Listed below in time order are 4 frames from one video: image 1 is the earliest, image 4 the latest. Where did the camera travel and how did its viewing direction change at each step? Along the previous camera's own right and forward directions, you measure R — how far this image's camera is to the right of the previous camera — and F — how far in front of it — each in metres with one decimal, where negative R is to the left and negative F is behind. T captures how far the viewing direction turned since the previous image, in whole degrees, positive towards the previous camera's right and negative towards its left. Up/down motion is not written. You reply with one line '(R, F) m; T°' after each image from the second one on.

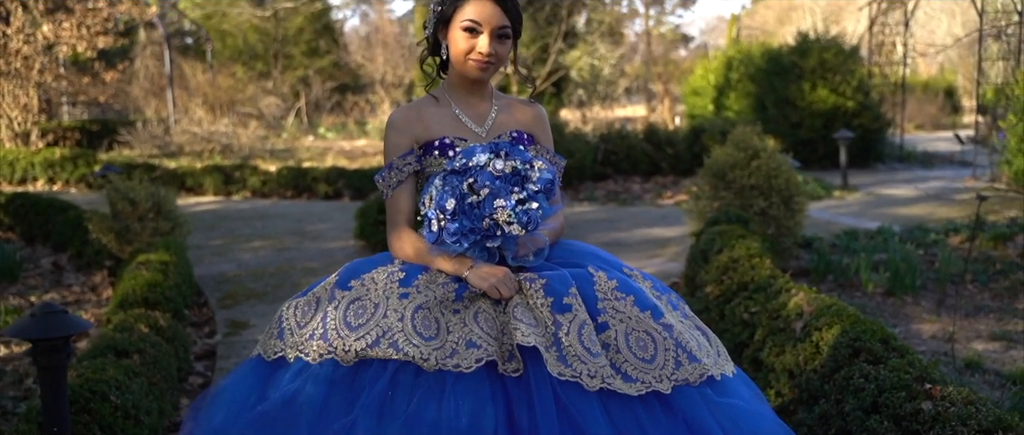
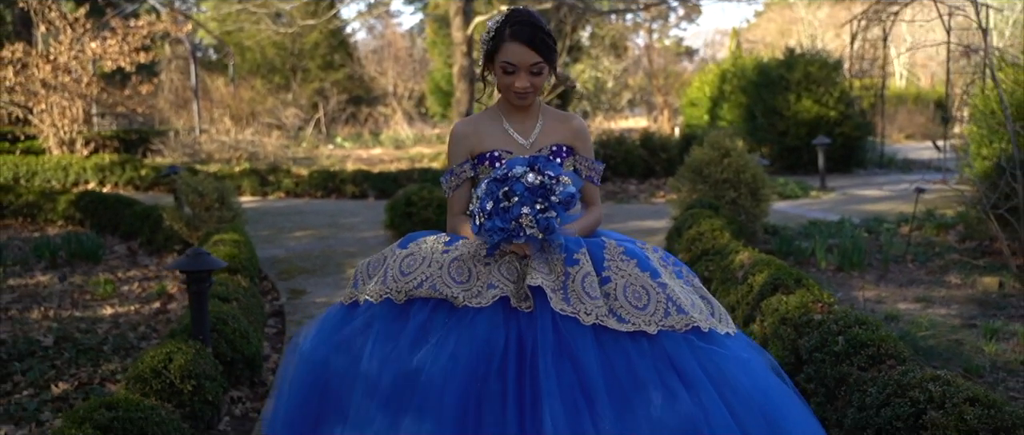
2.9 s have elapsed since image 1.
(0.0, -1.1) m; 0°
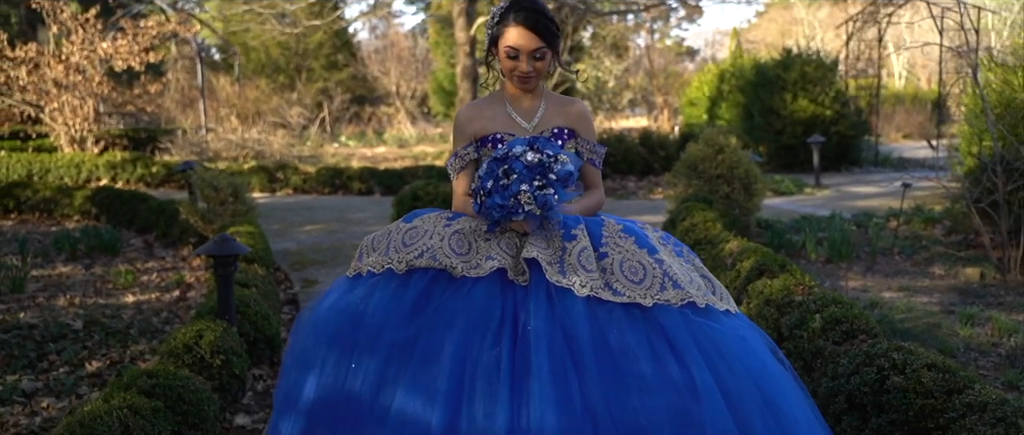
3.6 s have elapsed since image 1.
(0.0, -0.3) m; 0°
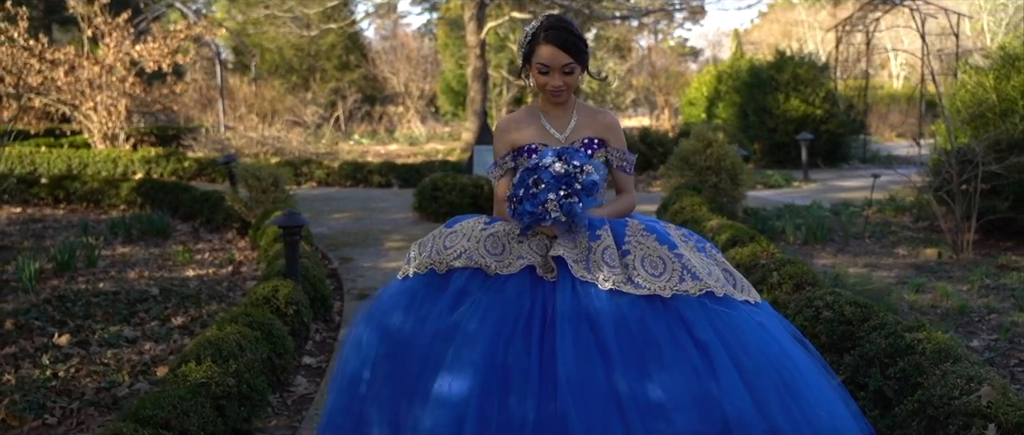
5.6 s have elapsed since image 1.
(-0.1, -0.9) m; 0°
